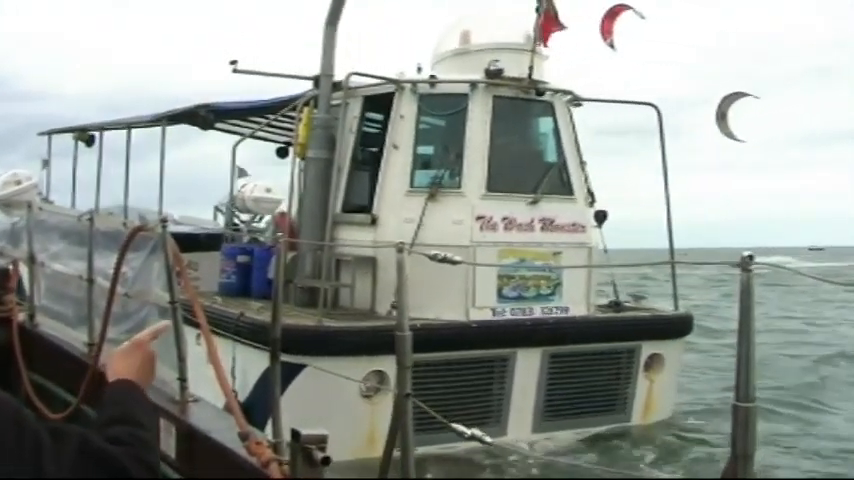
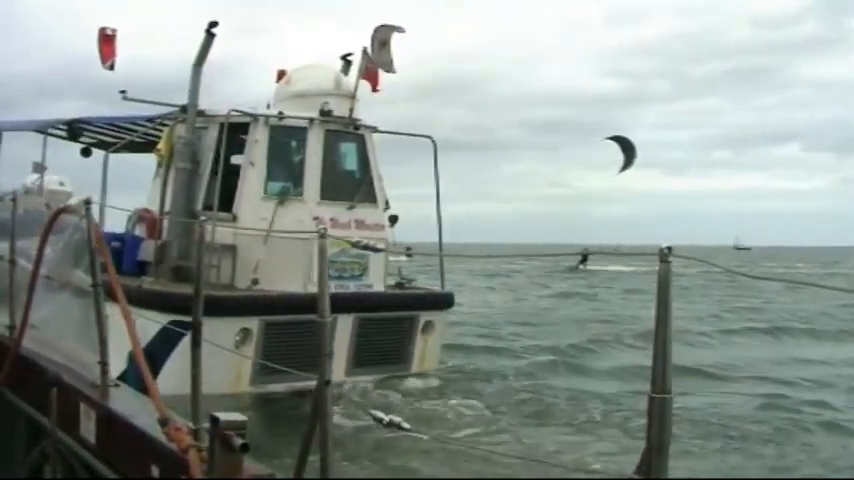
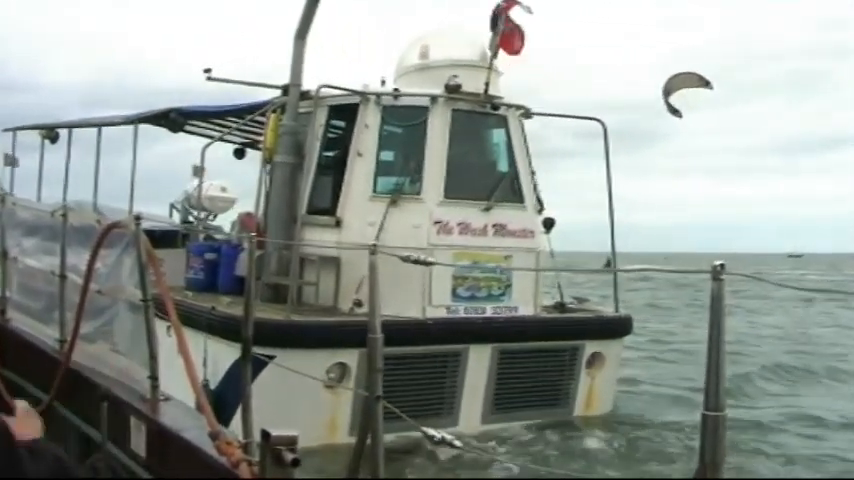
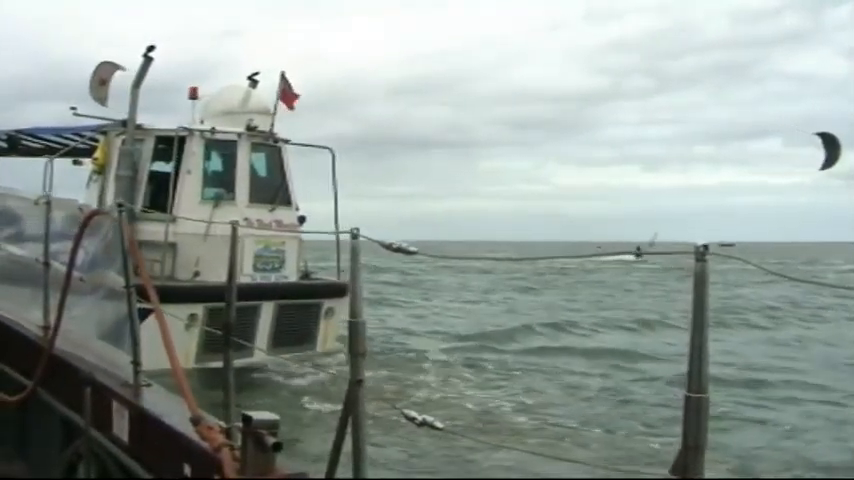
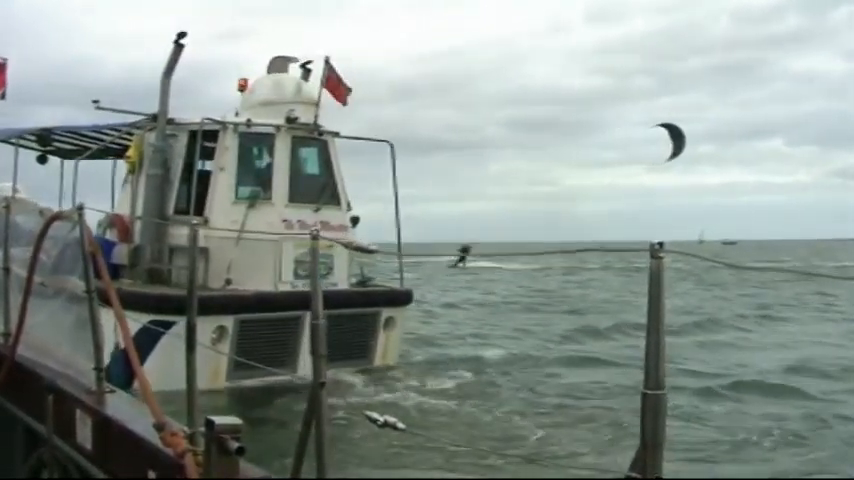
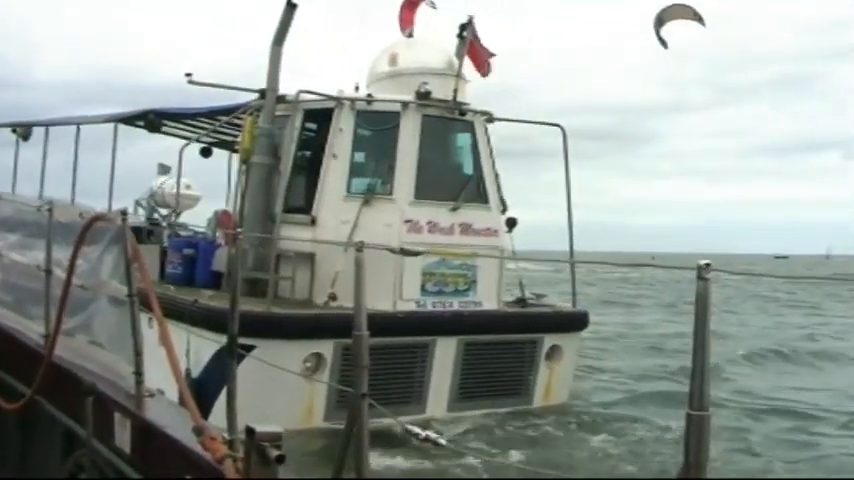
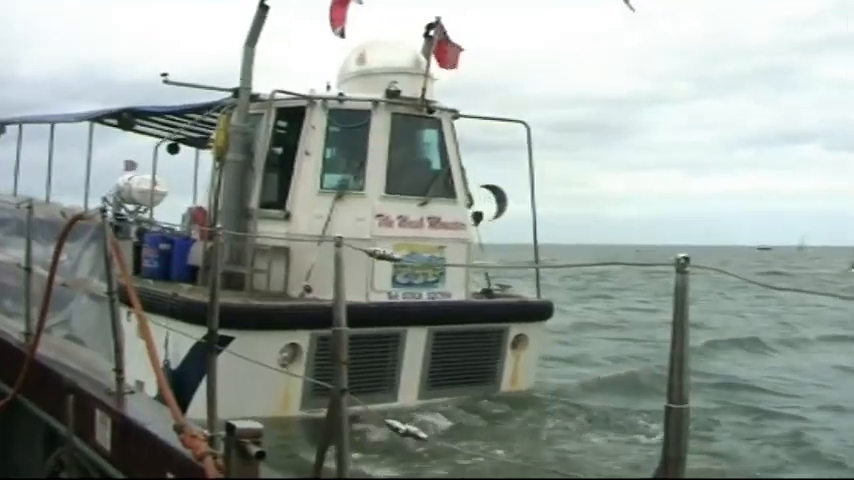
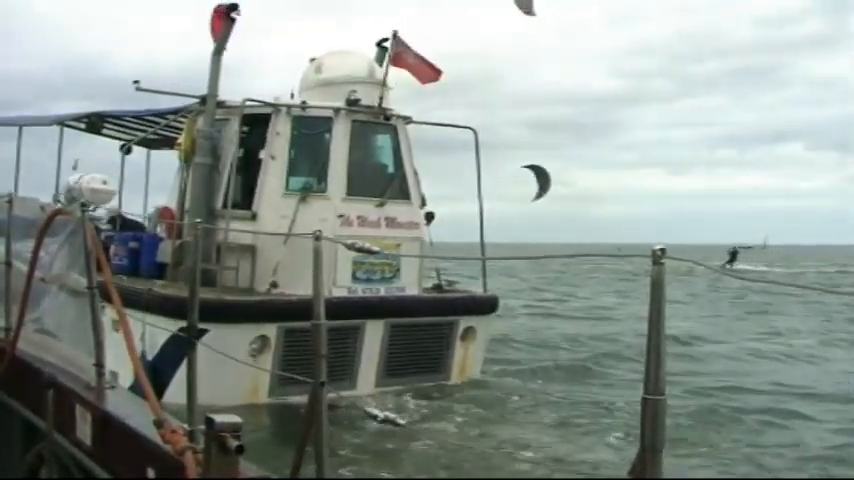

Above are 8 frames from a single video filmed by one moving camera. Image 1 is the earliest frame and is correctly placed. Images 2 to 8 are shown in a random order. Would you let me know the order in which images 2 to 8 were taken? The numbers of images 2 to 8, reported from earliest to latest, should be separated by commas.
3, 6, 7, 8, 2, 5, 4
